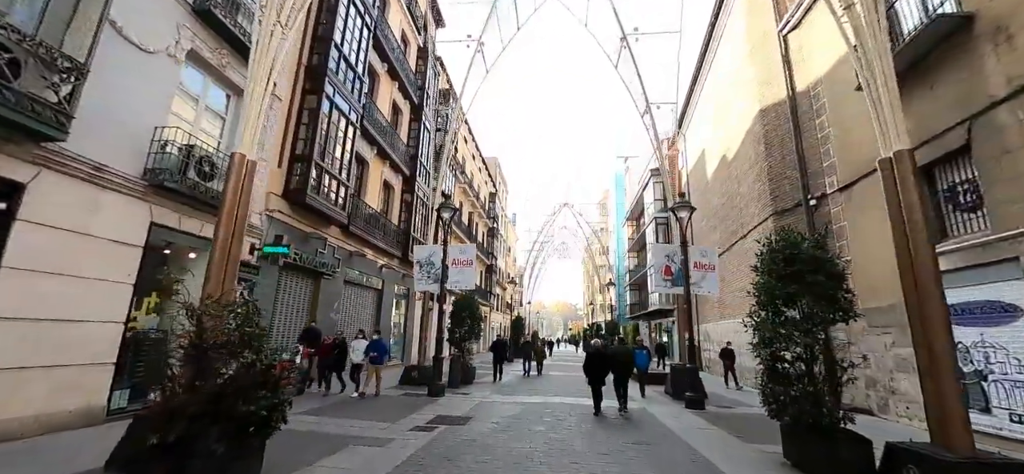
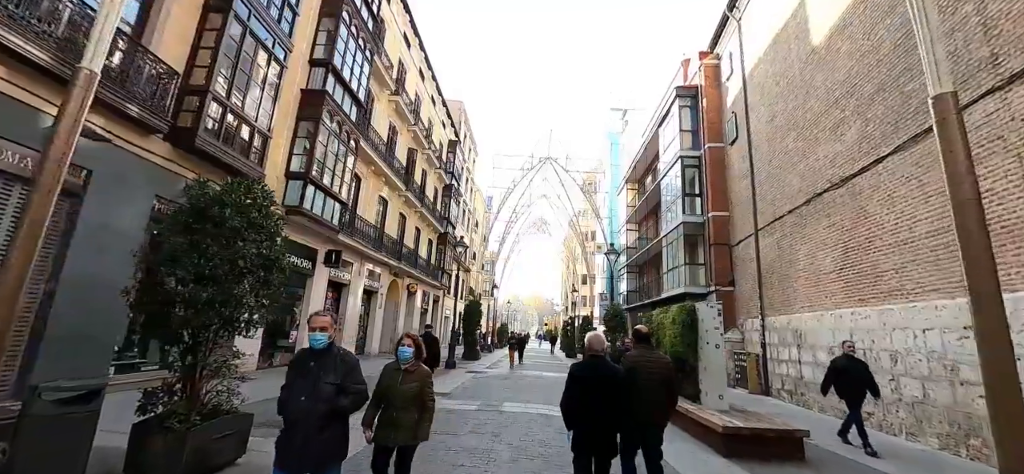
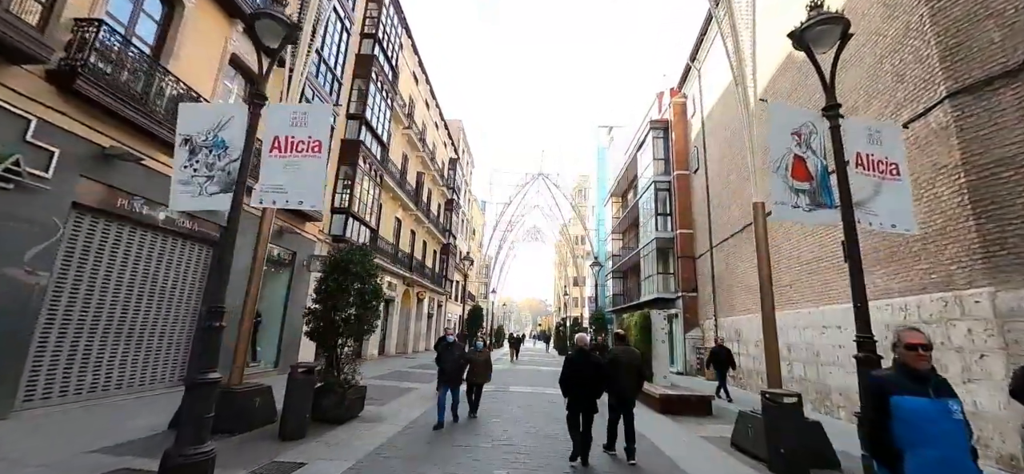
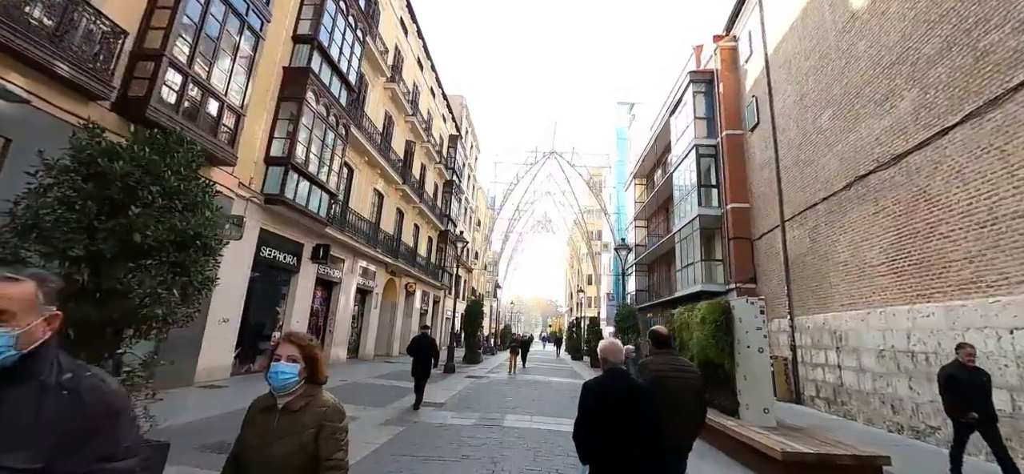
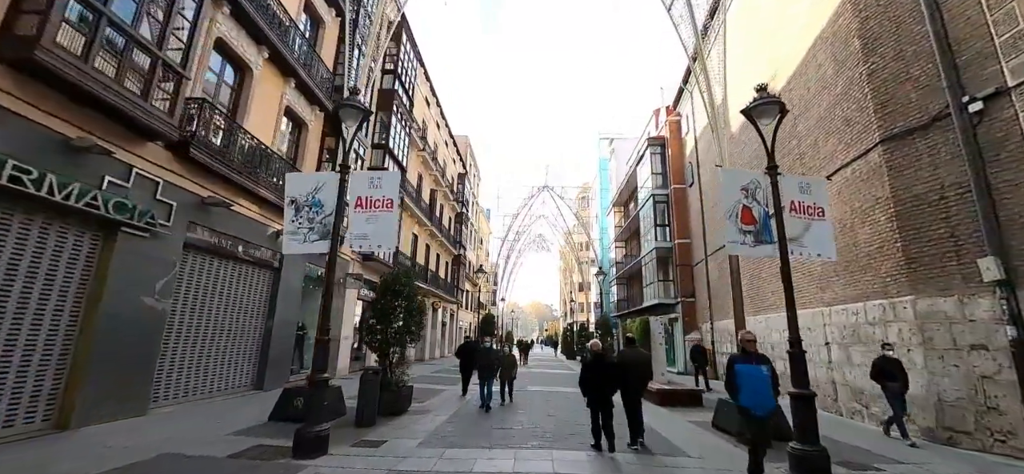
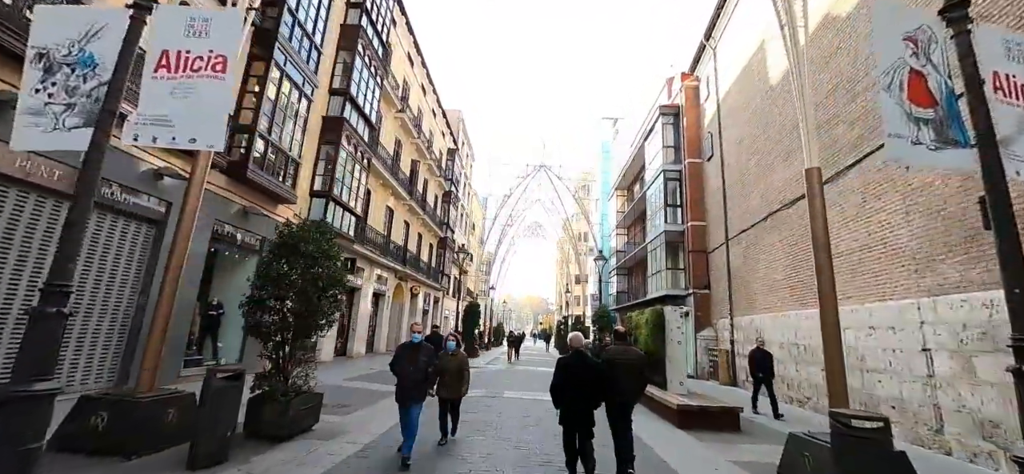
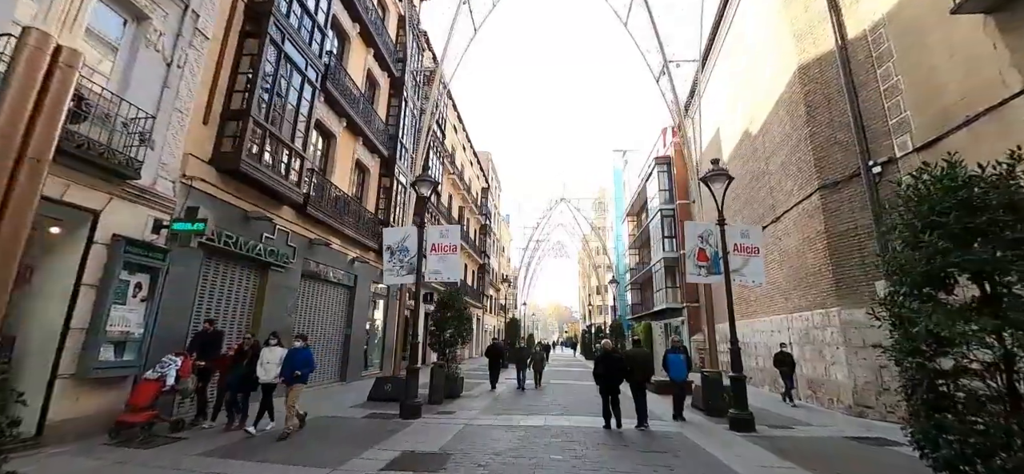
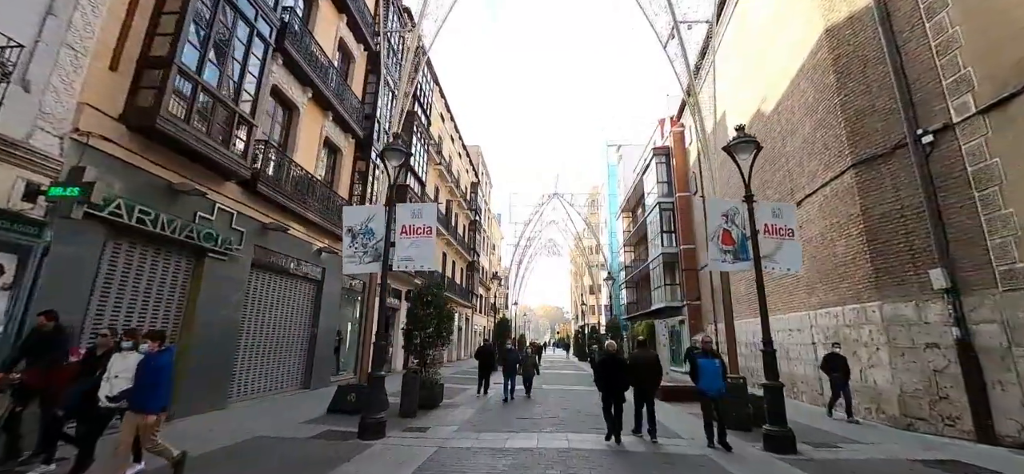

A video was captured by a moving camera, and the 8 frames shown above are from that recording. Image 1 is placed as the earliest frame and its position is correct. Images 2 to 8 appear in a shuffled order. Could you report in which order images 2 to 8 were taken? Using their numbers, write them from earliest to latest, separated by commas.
7, 8, 5, 3, 6, 2, 4
